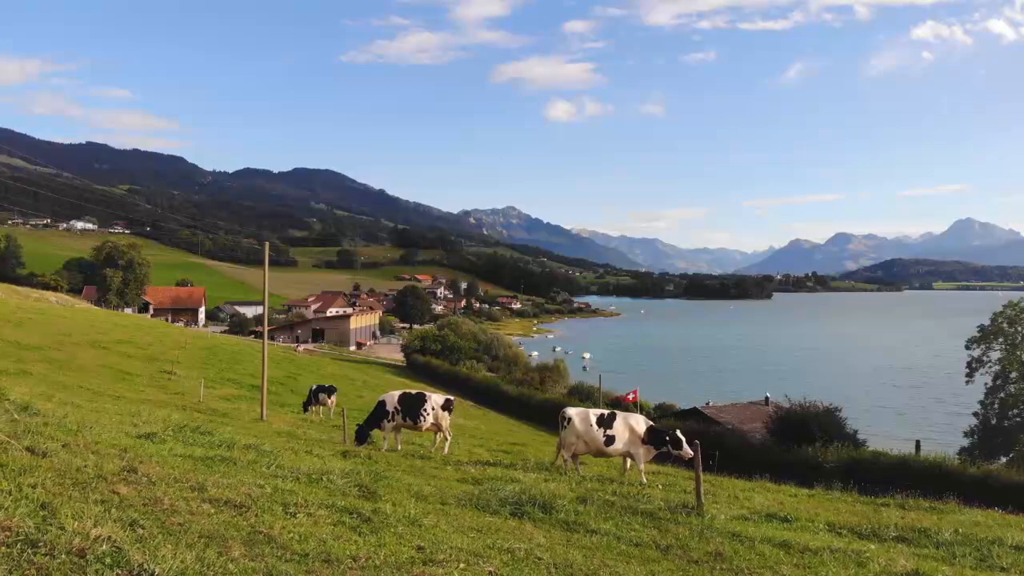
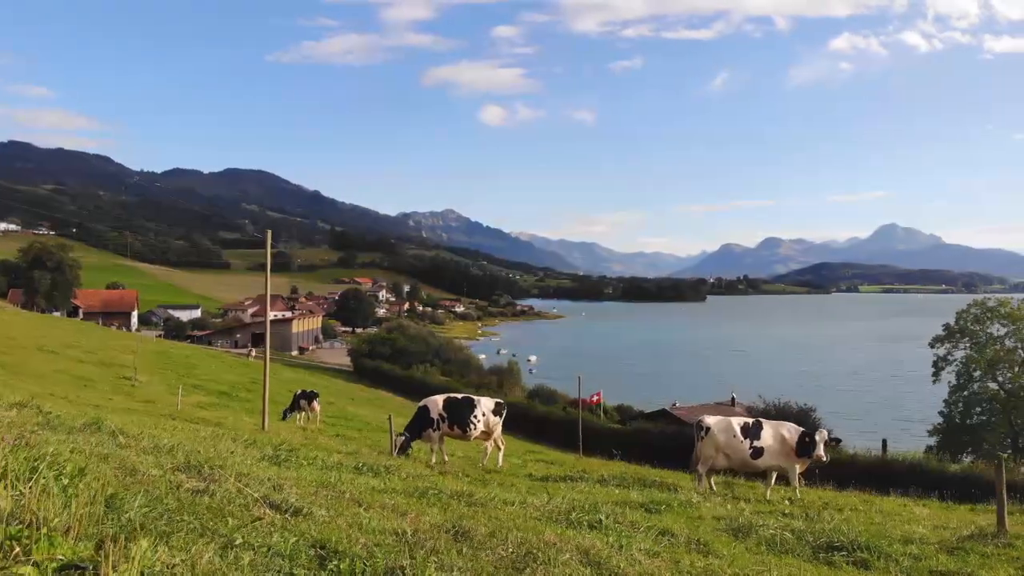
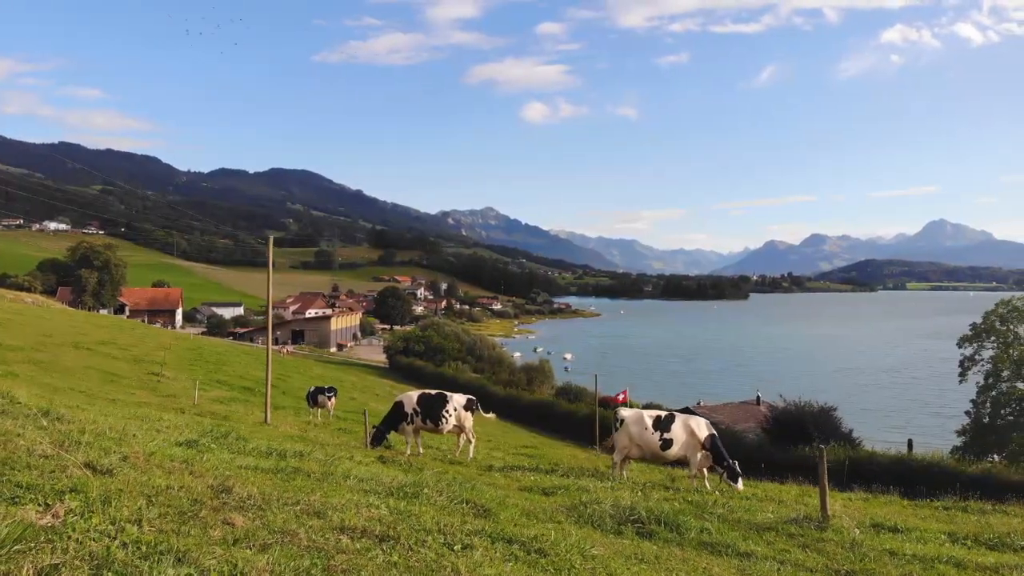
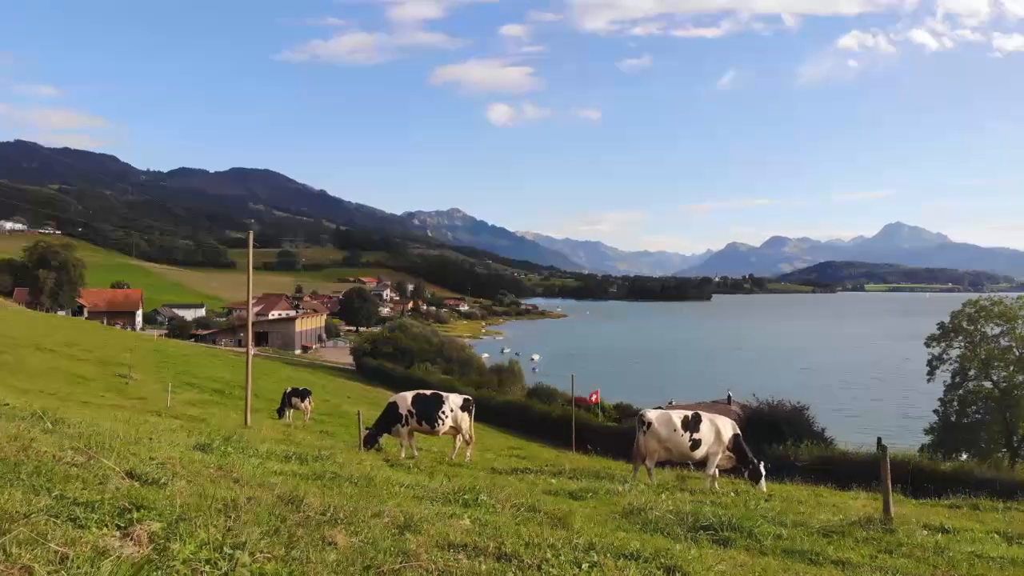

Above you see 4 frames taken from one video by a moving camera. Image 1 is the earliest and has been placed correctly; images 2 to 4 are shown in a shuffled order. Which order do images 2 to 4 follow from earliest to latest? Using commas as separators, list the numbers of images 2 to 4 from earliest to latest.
3, 4, 2
